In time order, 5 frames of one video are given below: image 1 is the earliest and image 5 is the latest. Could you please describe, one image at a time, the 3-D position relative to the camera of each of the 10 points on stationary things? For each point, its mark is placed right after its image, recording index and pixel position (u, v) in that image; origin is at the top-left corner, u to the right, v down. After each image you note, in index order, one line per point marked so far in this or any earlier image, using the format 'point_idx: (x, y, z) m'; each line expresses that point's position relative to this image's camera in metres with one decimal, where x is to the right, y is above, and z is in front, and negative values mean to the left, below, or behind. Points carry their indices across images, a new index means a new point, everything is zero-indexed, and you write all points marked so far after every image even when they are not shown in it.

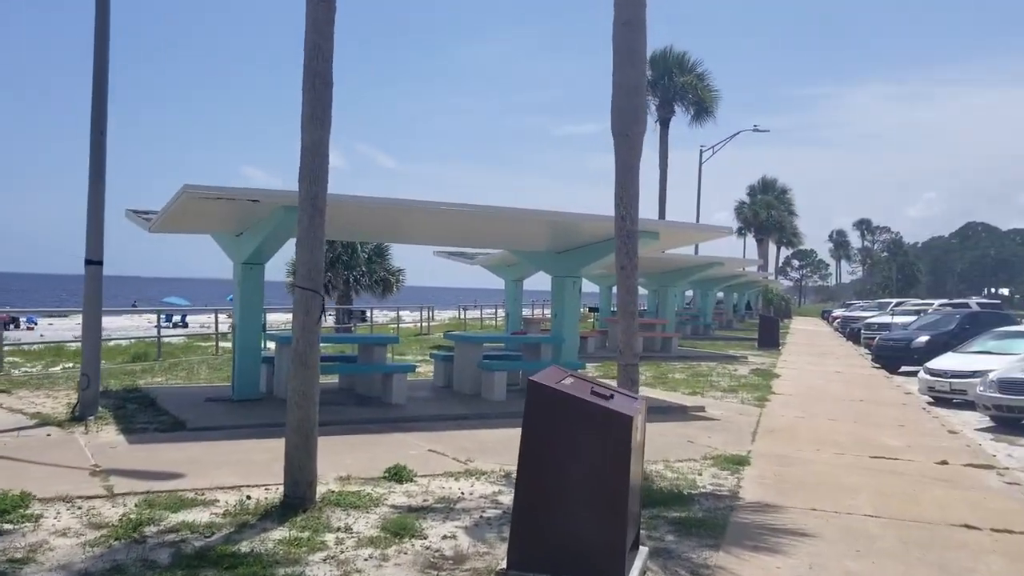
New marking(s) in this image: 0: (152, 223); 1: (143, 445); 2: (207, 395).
0: (-5.2, +0.9, +12.8) m
1: (-3.8, -1.6, +9.1) m
2: (-4.6, -1.6, +13.5) m
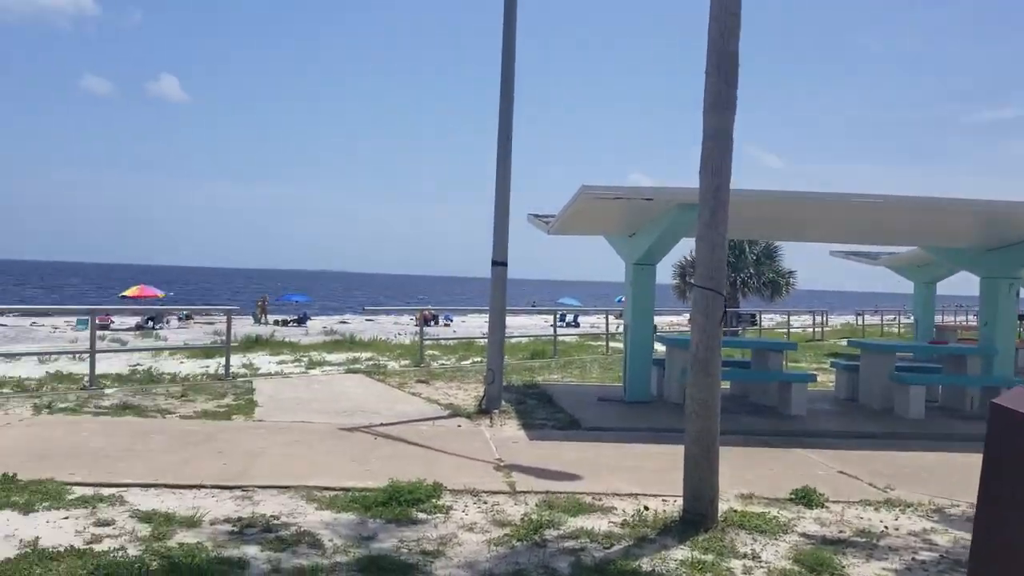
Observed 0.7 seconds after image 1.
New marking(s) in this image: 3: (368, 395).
0: (+0.6, +0.9, +13.2) m
1: (+0.3, -1.6, +9.2) m
2: (+1.3, -1.6, +13.6) m
3: (-1.9, -1.4, +11.8) m
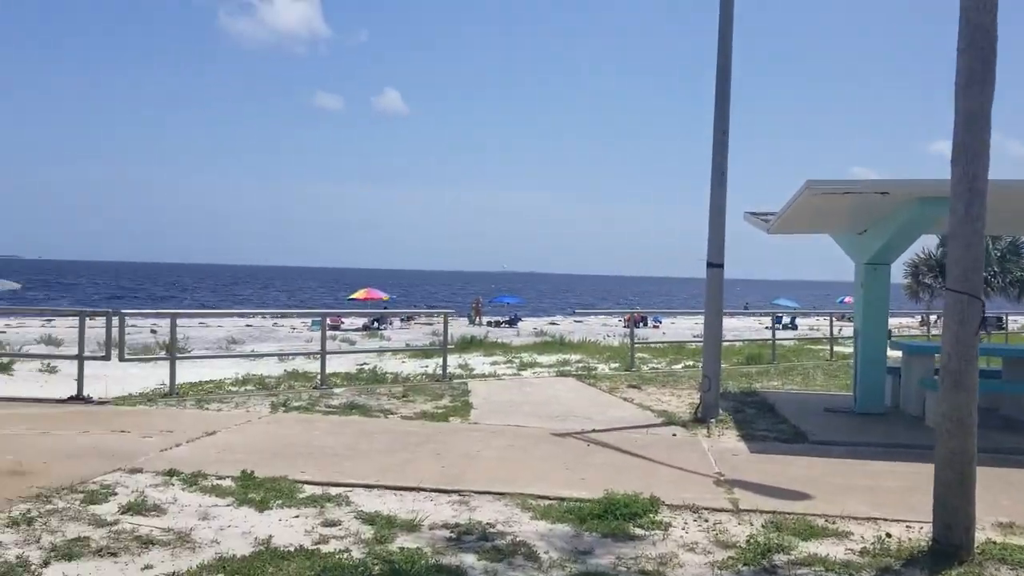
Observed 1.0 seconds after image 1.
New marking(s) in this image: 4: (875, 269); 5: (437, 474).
0: (+3.6, +0.9, +12.5) m
1: (+2.4, -1.6, +8.7) m
2: (+4.5, -1.7, +12.7) m
3: (+0.9, -1.5, +11.7) m
4: (+4.7, +0.2, +11.7) m
5: (-0.6, -1.4, +6.8) m
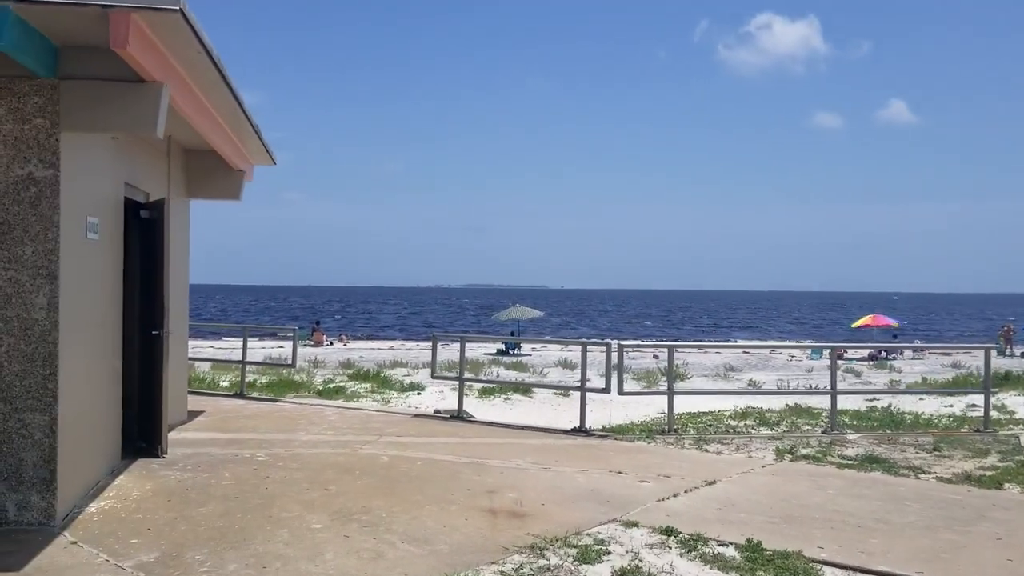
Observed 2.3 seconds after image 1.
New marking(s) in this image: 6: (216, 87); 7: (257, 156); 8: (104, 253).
0: (+9.3, +0.6, +7.9) m
1: (+6.3, -1.8, +5.2) m
2: (+10.2, -1.9, +7.6) m
3: (+6.6, -1.7, +8.6) m
4: (+9.8, 0.0, +6.6) m
5: (+2.8, -1.6, +5.1) m
6: (-2.3, +1.5, +6.9) m
7: (-2.8, +1.5, +9.9) m
8: (-2.9, +0.3, +6.4) m
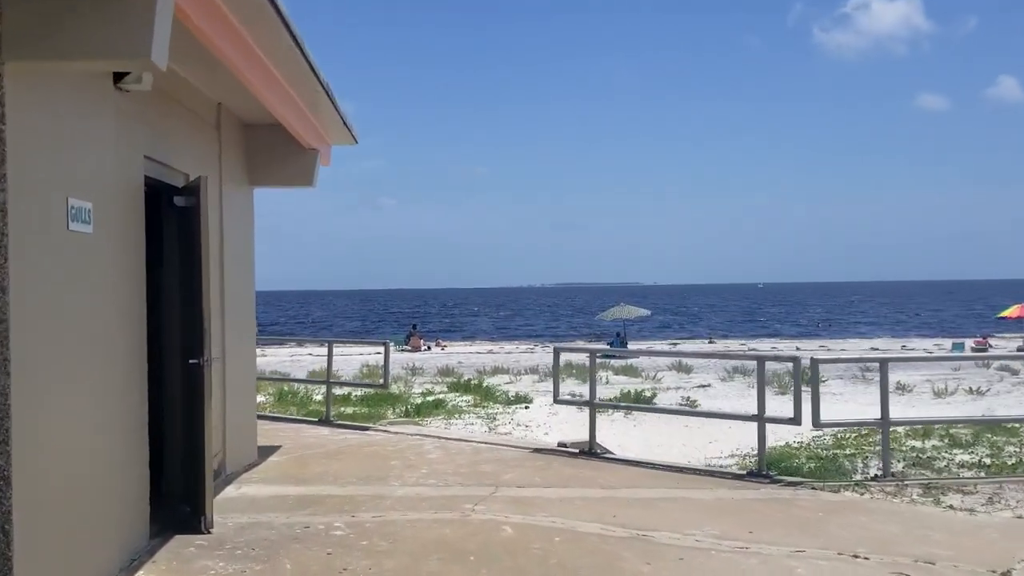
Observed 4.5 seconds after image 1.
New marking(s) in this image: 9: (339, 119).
0: (+10.3, +0.9, +4.8) m
1: (+7.1, -1.6, +2.3) m
2: (+11.2, -1.6, +4.4) m
3: (+7.7, -1.6, +5.7) m
4: (+10.7, +0.3, +3.4) m
5: (+3.6, -1.5, +2.6) m
6: (-1.4, +1.5, +4.9) m
7: (-1.6, +1.4, +8.0) m
8: (-2.0, +0.2, +4.5) m
9: (-1.5, +1.4, +7.6) m
